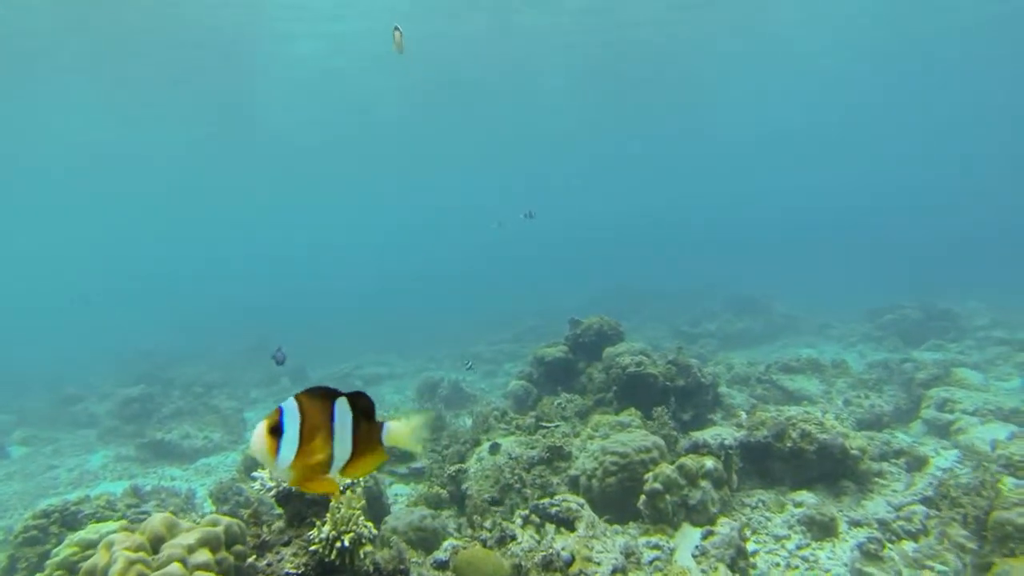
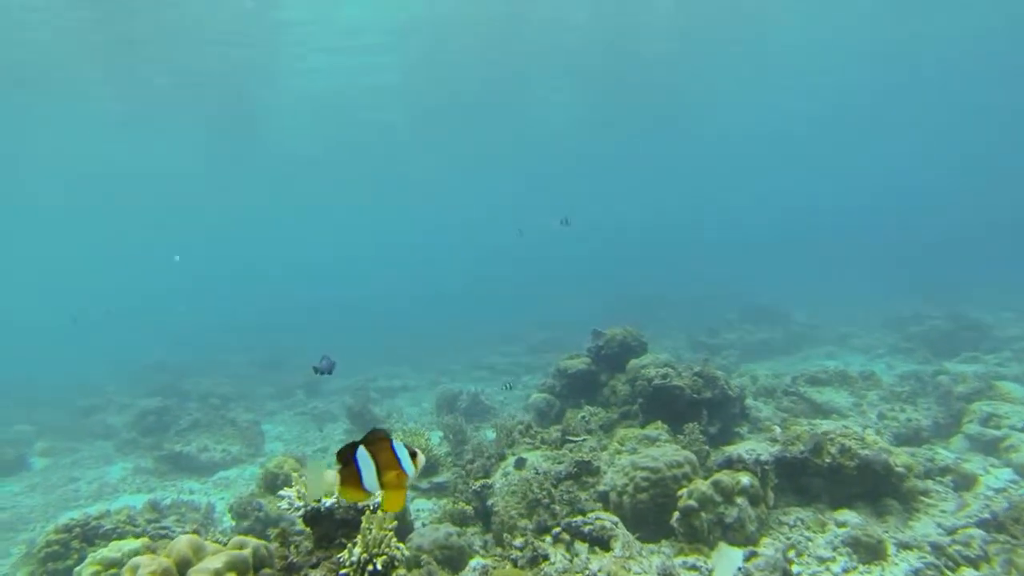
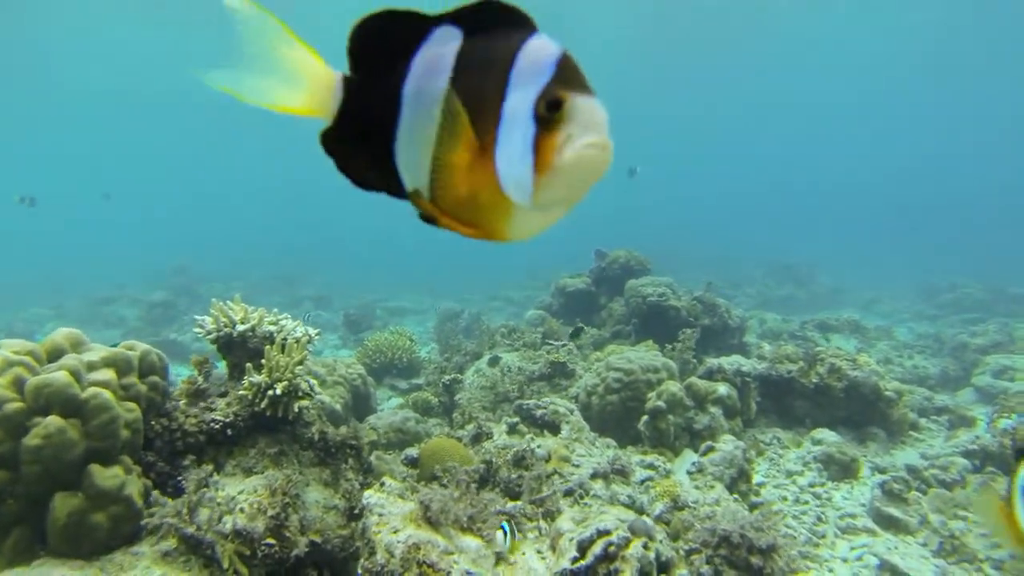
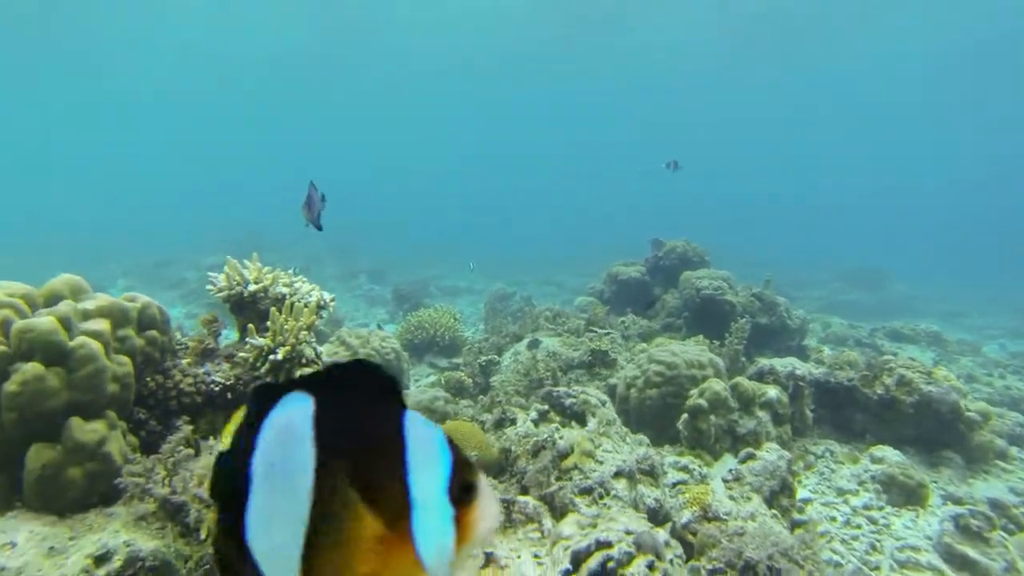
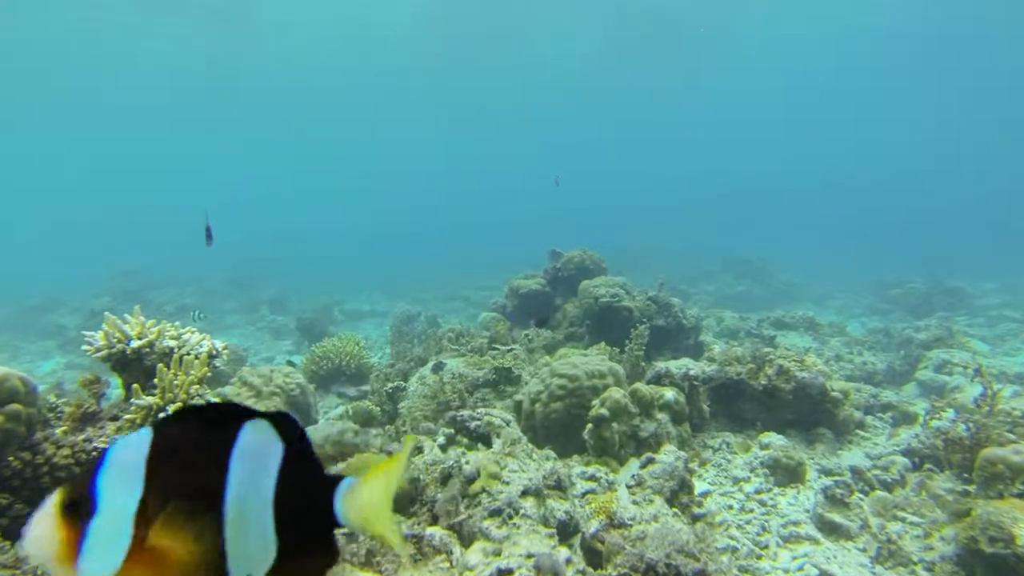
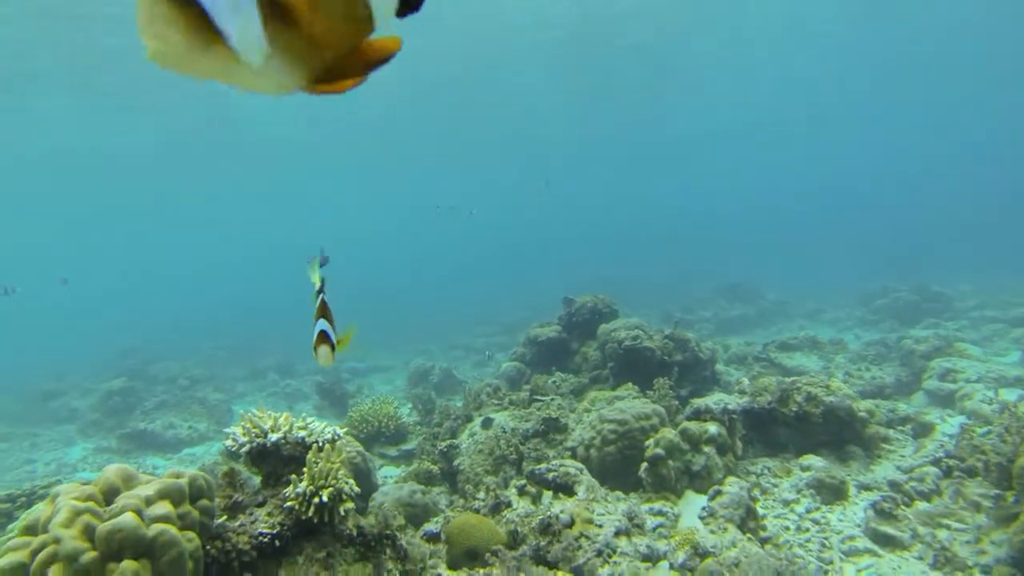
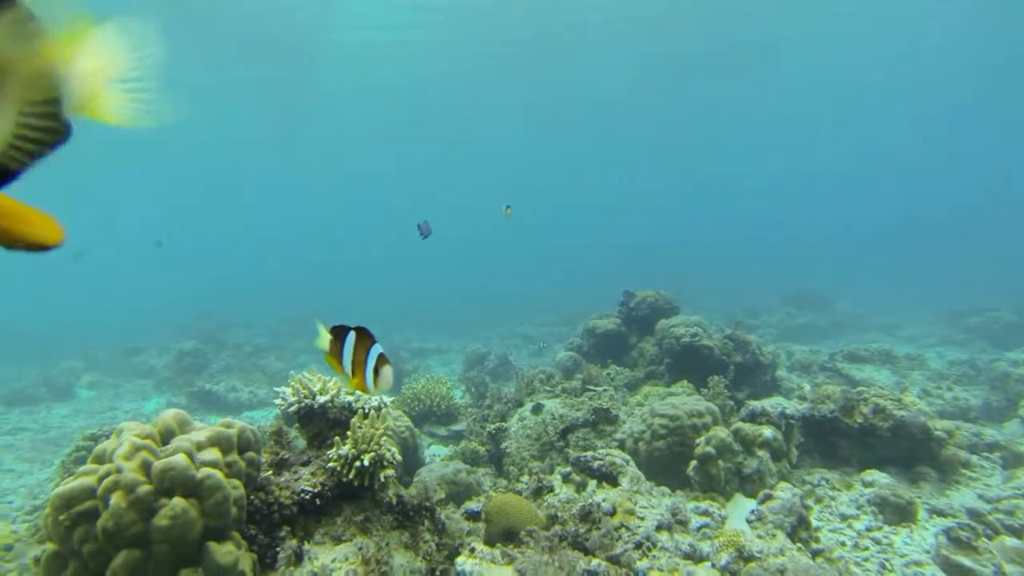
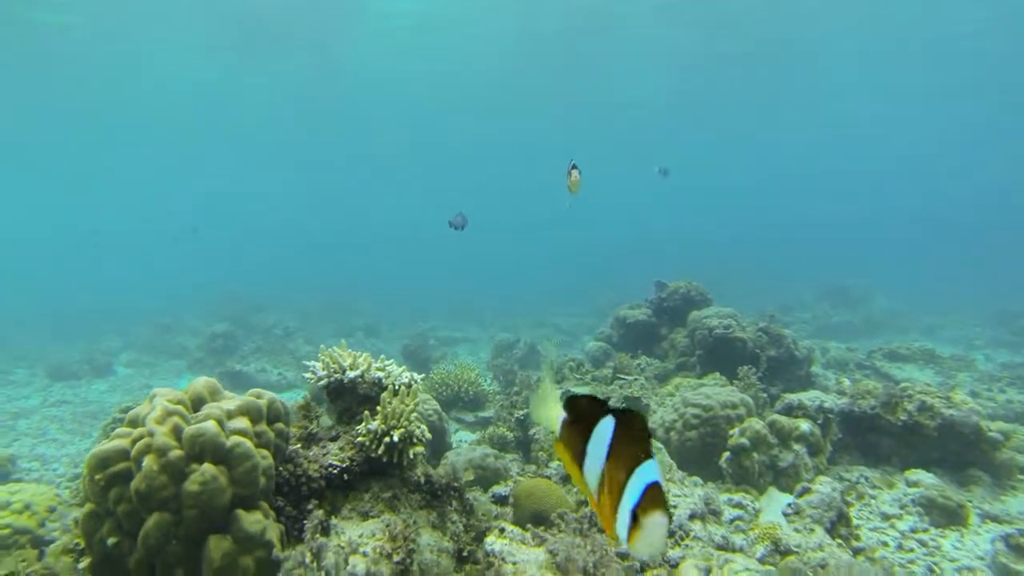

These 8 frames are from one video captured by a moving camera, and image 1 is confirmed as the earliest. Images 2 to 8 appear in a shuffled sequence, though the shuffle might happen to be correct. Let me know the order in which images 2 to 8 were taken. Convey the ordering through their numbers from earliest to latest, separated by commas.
2, 6, 7, 8, 3, 5, 4
